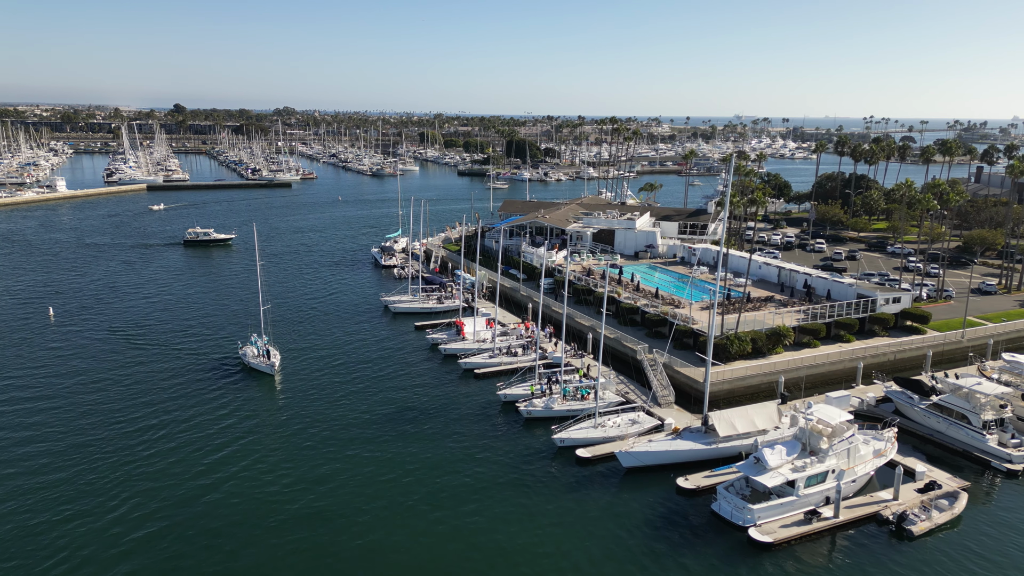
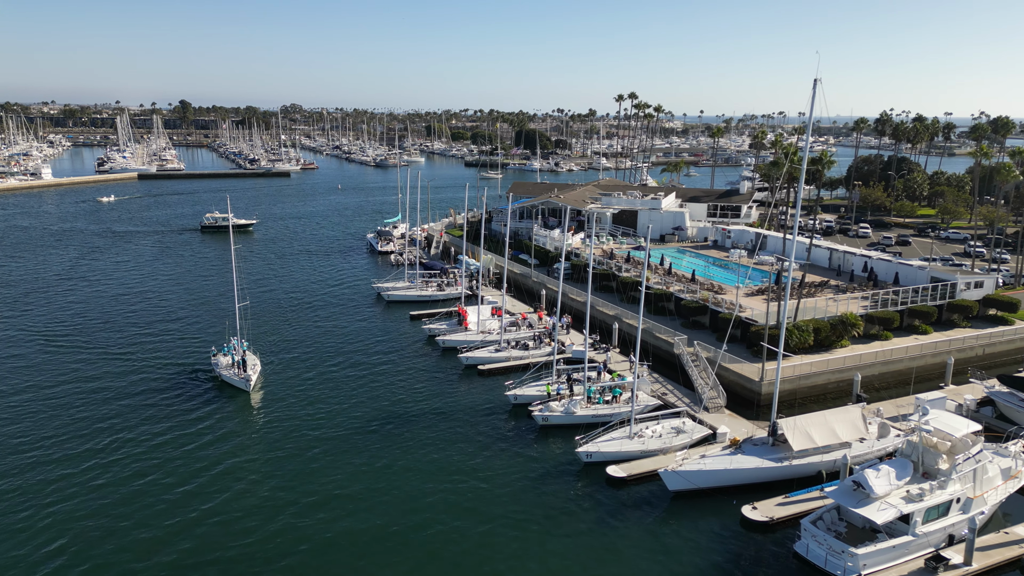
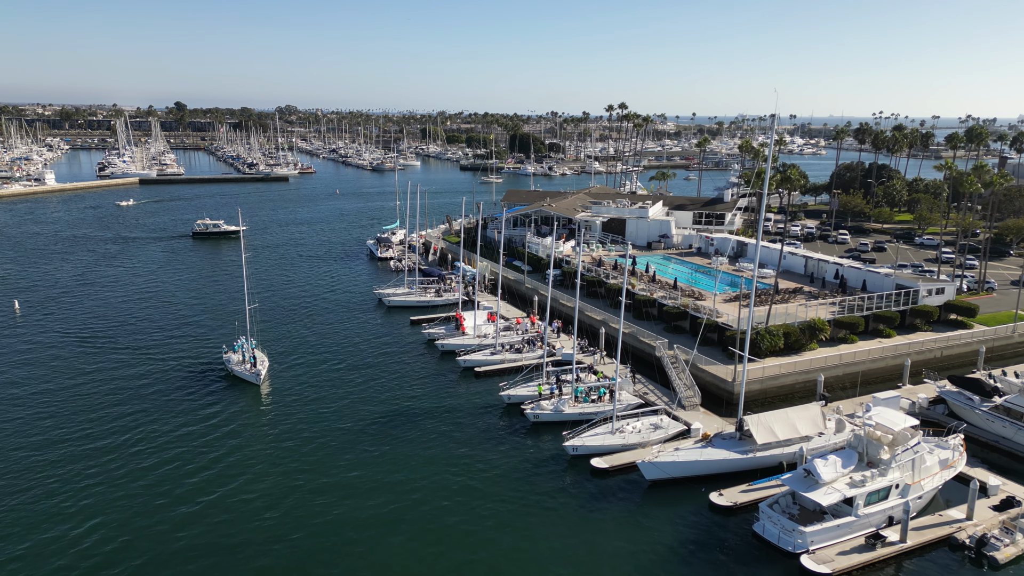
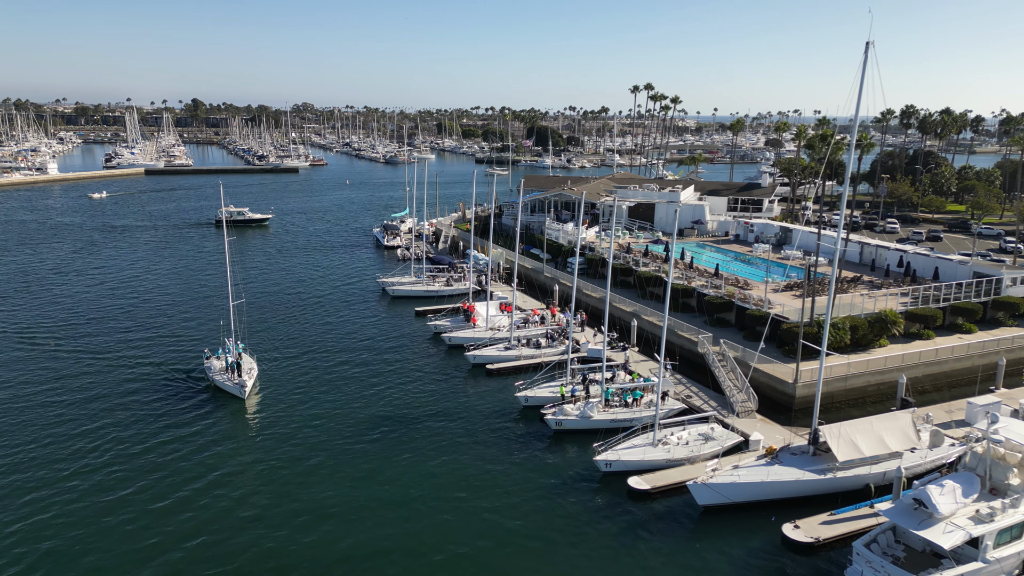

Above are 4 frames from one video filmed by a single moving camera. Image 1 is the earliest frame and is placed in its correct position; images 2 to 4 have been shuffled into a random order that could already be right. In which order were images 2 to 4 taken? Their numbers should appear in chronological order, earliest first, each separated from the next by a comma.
3, 2, 4
